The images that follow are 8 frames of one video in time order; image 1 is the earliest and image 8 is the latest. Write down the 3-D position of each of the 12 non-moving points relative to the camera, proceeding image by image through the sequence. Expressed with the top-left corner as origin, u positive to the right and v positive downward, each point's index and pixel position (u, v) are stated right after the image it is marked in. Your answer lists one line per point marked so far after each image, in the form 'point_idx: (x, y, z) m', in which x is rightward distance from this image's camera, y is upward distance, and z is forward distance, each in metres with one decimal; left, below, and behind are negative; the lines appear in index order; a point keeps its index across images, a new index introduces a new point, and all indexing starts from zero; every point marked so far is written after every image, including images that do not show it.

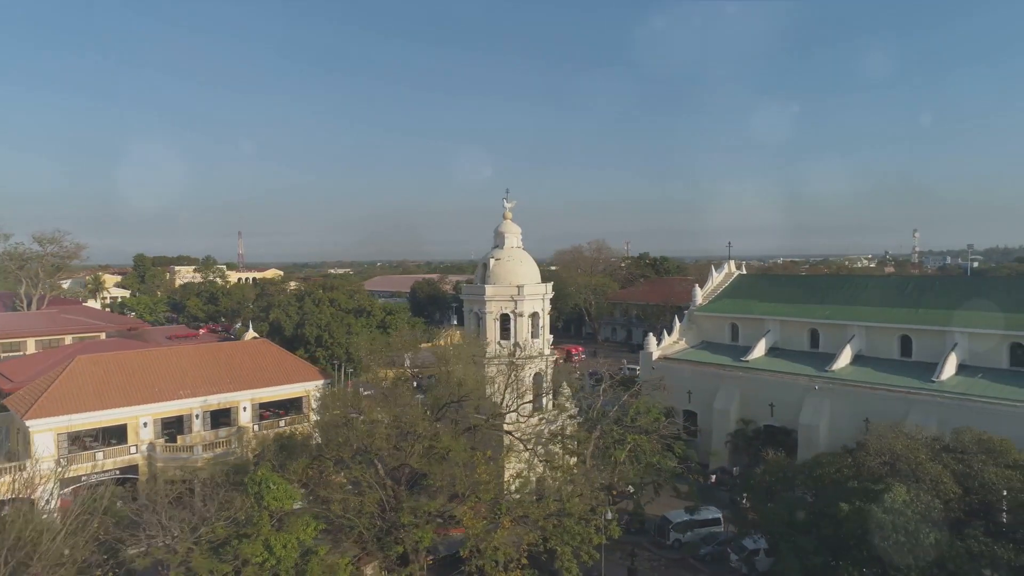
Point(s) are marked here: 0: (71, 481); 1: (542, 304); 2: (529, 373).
0: (-11.3, -4.9, +17.0) m
1: (+0.8, -0.4, +17.4) m
2: (+0.4, -2.2, +16.9) m
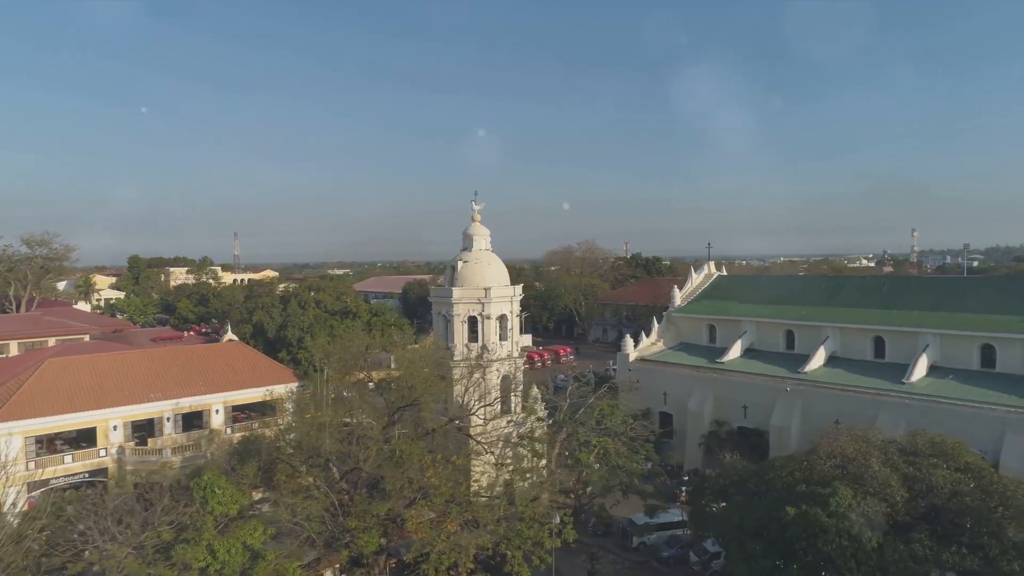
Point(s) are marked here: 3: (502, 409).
0: (-12.1, -5.0, +16.9) m
1: (-0.1, -0.5, +17.3) m
2: (-0.4, -2.3, +16.9) m
3: (-0.3, -3.2, +17.3) m
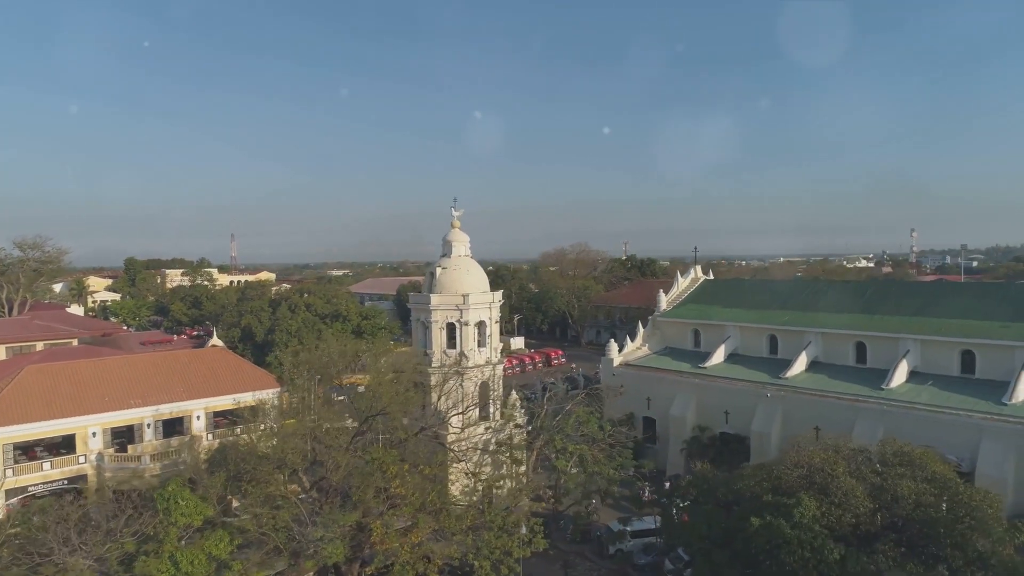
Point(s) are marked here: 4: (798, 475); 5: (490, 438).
0: (-12.7, -5.2, +16.8) m
1: (-0.6, -0.6, +17.3) m
2: (-1.0, -2.5, +16.8) m
3: (-0.8, -3.4, +17.3) m
4: (+4.6, -3.0, +10.4) m
5: (-0.5, -3.9, +17.0) m
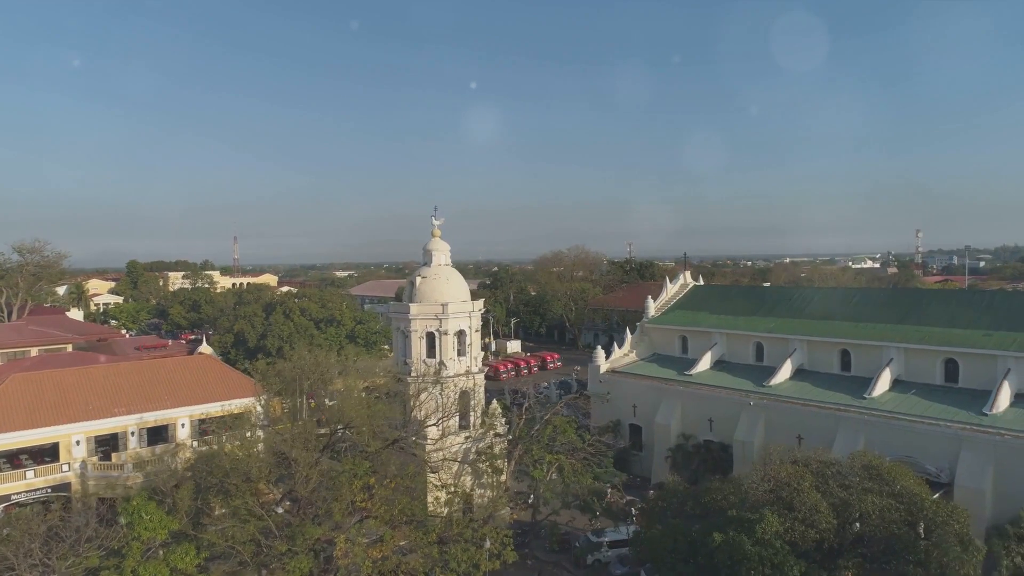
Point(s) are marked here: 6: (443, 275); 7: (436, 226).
0: (-13.2, -5.4, +16.9) m
1: (-1.2, -0.9, +17.3) m
2: (-1.5, -2.7, +16.8) m
3: (-1.4, -3.6, +17.3) m
4: (+4.0, -3.2, +10.4) m
5: (-1.1, -4.1, +16.9) m
6: (-1.8, +0.3, +17.2) m
7: (-2.0, +1.6, +17.3) m
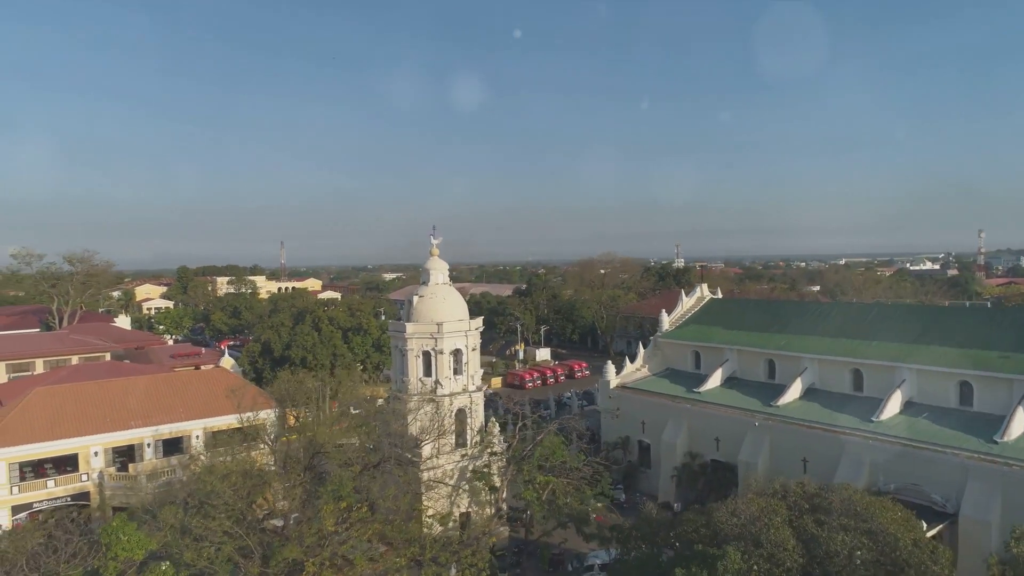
0: (-13.3, -5.9, +17.7) m
1: (-1.3, -1.4, +17.4) m
2: (-1.6, -3.2, +16.9) m
3: (-1.5, -4.2, +17.4) m
4: (+3.5, -3.7, +10.2) m
5: (-1.2, -4.6, +17.0) m
6: (-1.9, -0.2, +17.4) m
7: (-2.1, +1.1, +17.5) m
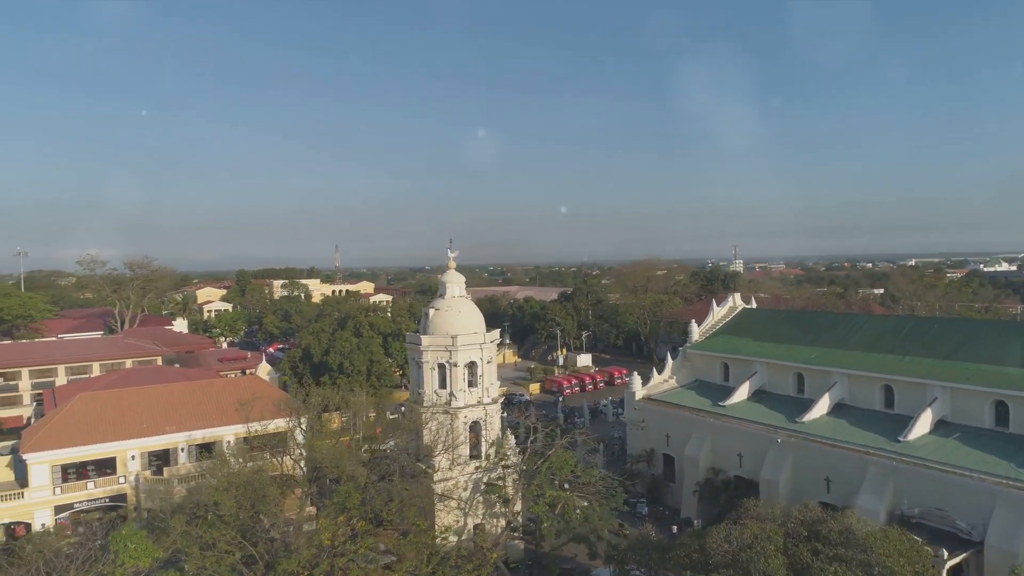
0: (-12.9, -6.3, +18.8) m
1: (-0.9, -1.7, +17.5) m
2: (-1.3, -3.6, +17.1) m
3: (-1.1, -4.5, +17.5) m
4: (+3.3, -4.0, +10.0) m
5: (-0.8, -5.0, +17.2) m
6: (-1.5, -0.5, +17.6) m
7: (-1.7, +0.8, +17.7) m
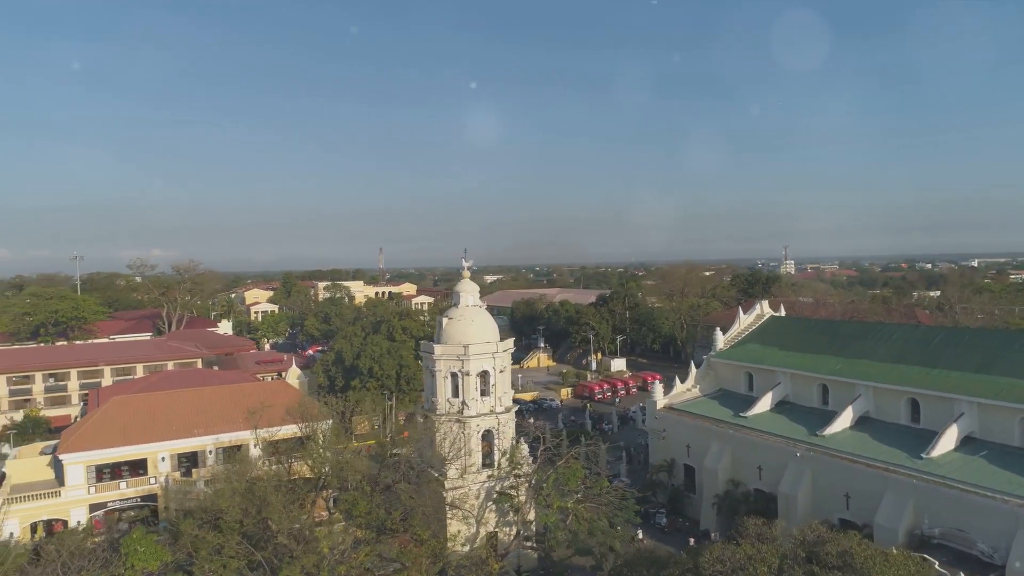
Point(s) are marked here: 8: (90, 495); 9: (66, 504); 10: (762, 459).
0: (-12.4, -6.6, +19.7) m
1: (-0.5, -2.0, +17.7) m
2: (-1.0, -3.8, +17.3) m
3: (-0.7, -4.8, +17.7) m
4: (+3.1, -4.3, +9.9) m
5: (-0.5, -5.3, +17.3) m
6: (-1.2, -0.8, +17.8) m
7: (-1.4, +0.5, +17.9) m
8: (-12.6, -6.2, +19.5) m
9: (-13.1, -6.3, +19.1) m
10: (+7.4, -5.0, +19.3) m
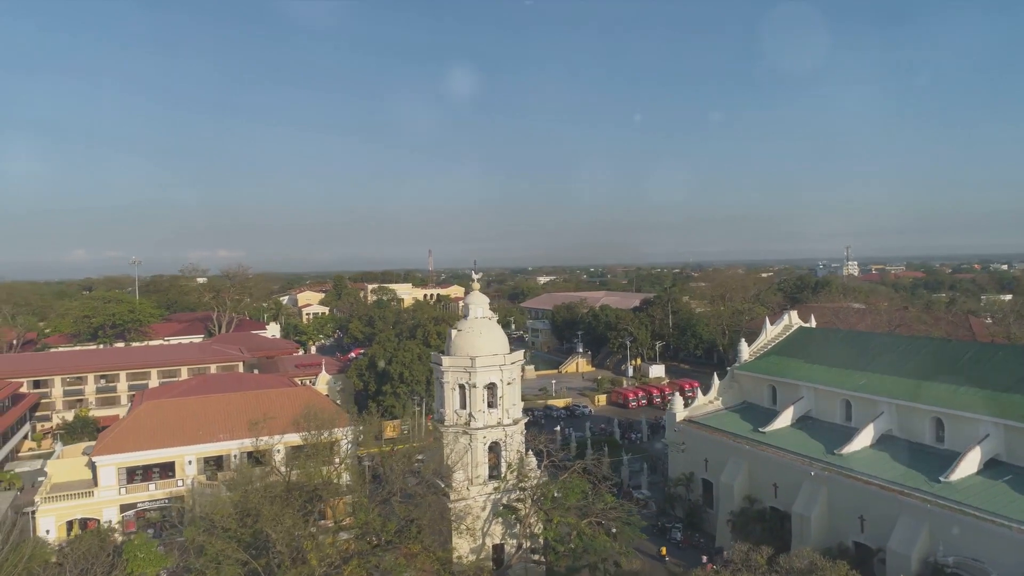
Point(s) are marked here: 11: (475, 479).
0: (-12.1, -6.9, +20.6) m
1: (-0.4, -2.4, +17.8) m
2: (-0.8, -4.2, +17.4) m
3: (-0.6, -5.1, +17.8) m
4: (+2.7, -4.6, +9.7) m
5: (-0.4, -5.6, +17.4) m
6: (-1.0, -1.1, +17.9) m
7: (-1.1, +0.2, +18.0) m
8: (-12.2, -6.5, +20.5) m
9: (-12.8, -6.7, +20.2) m
10: (+7.7, -5.4, +18.8) m
11: (-1.0, -5.1, +17.3) m
